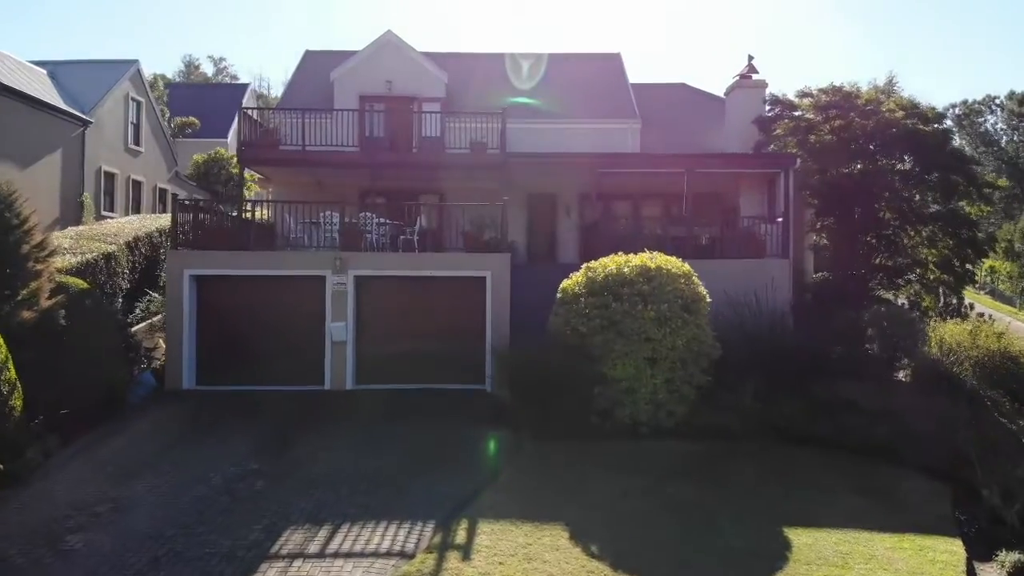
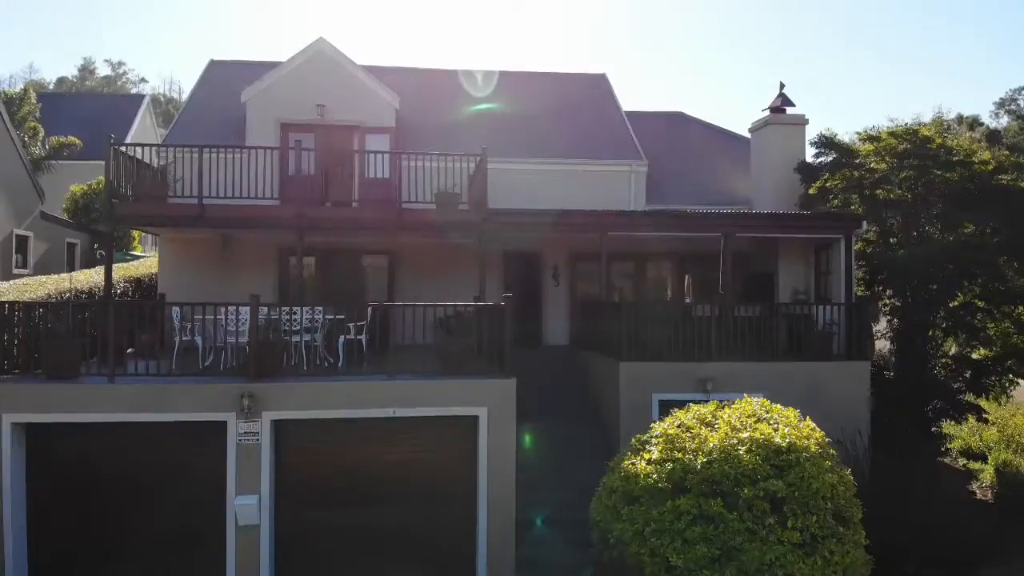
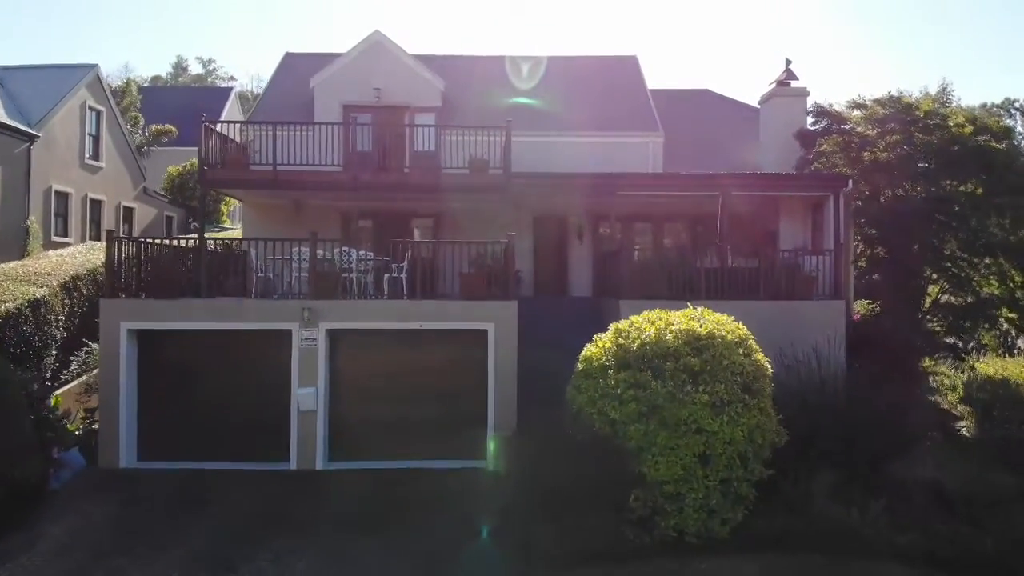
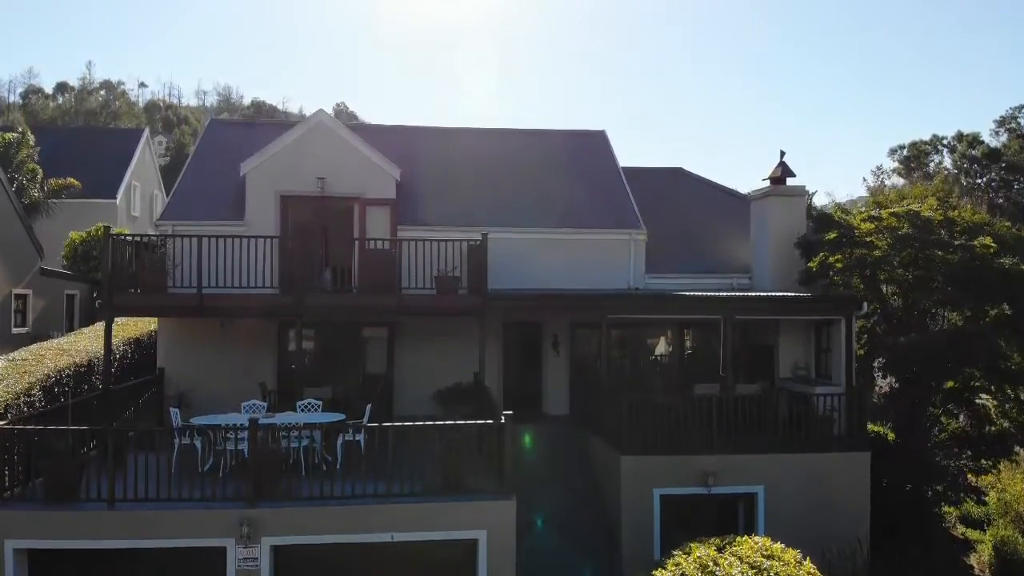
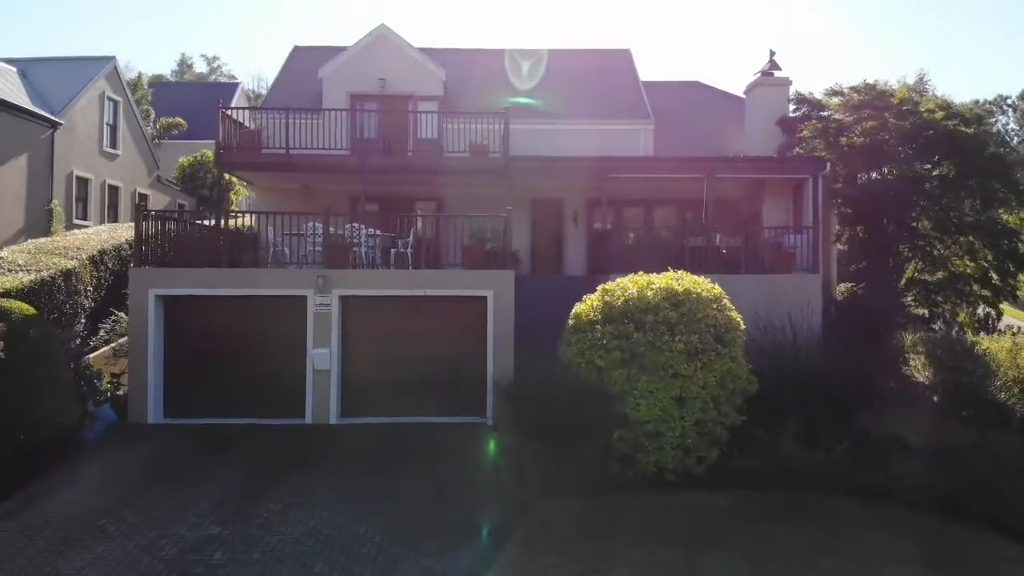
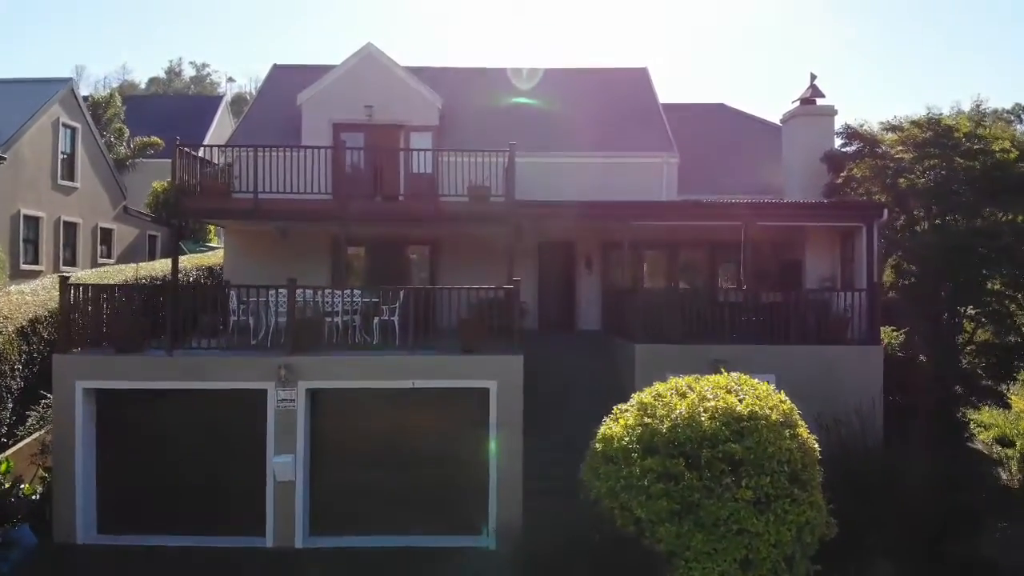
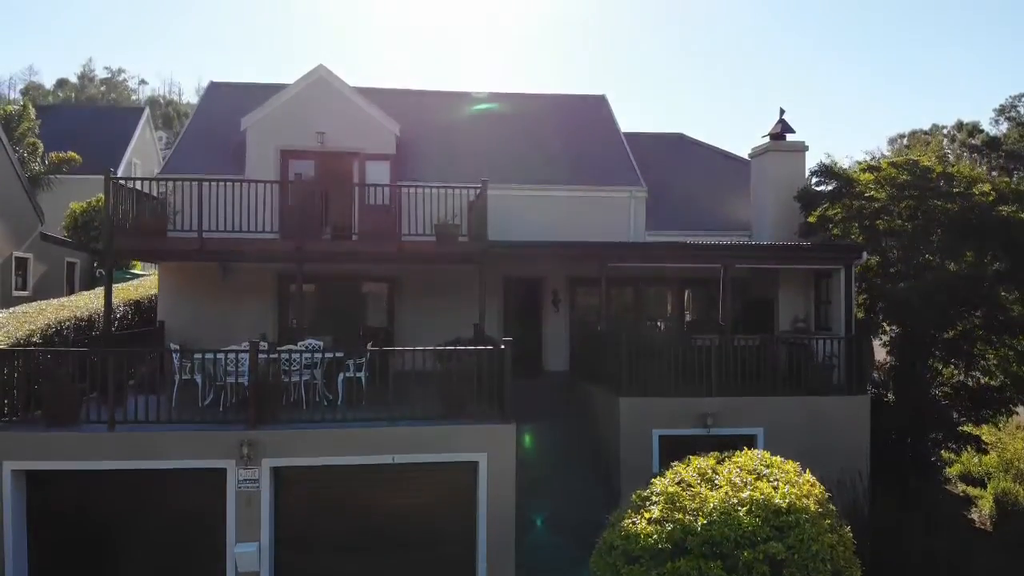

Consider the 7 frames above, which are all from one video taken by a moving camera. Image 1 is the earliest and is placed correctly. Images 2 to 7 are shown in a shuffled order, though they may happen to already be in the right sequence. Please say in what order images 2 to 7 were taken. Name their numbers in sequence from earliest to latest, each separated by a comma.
5, 3, 6, 2, 7, 4
